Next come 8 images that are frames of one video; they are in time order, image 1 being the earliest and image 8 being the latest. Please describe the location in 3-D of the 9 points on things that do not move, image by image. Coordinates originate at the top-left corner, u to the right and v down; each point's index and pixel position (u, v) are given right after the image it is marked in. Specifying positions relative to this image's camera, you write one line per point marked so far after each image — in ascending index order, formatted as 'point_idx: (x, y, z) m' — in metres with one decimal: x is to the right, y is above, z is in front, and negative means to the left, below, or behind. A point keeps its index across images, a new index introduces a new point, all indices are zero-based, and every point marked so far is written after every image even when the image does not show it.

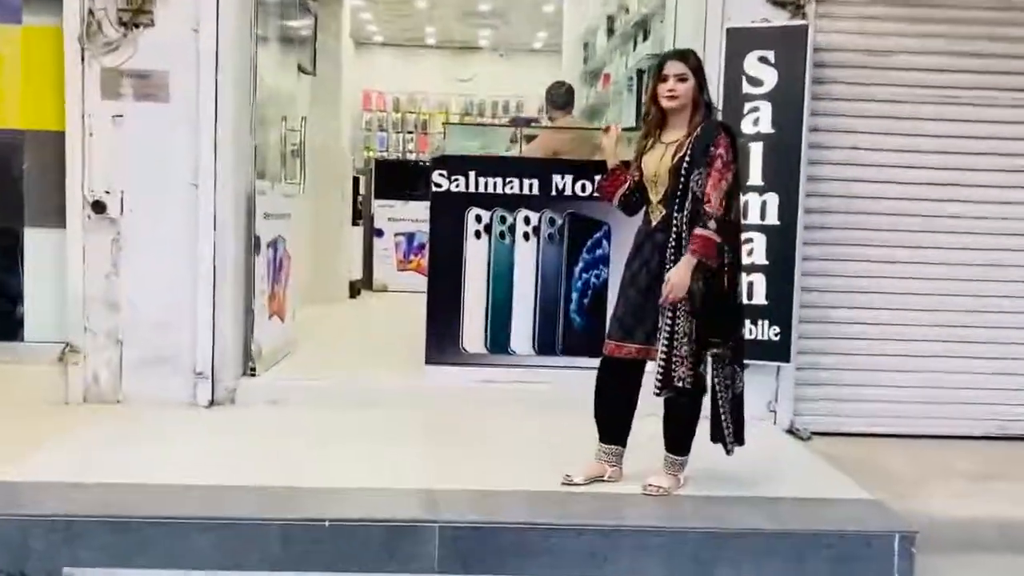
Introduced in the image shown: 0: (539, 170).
0: (+0.1, +0.4, +3.3) m
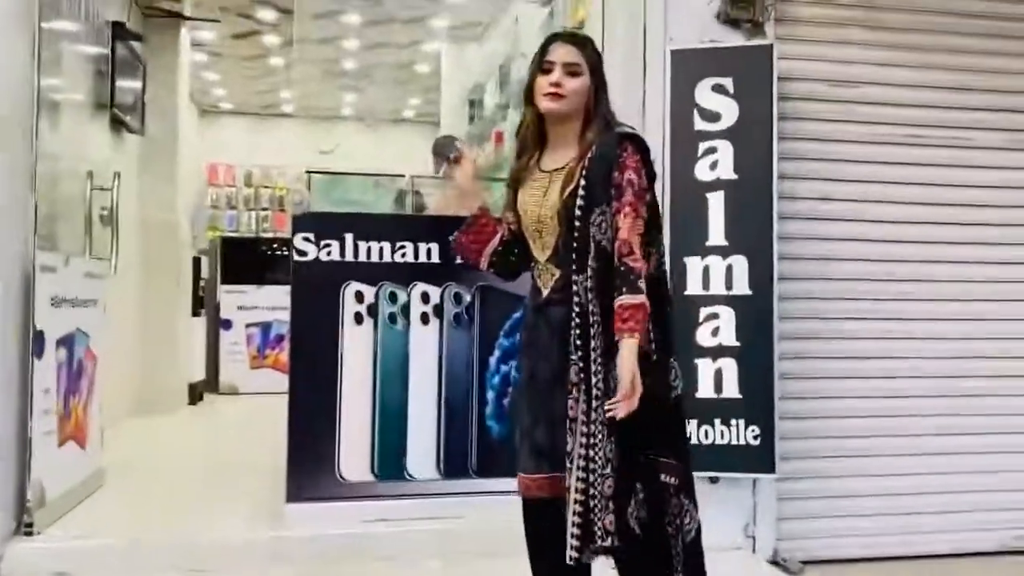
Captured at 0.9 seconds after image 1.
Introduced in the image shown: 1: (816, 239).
0: (-0.2, +0.2, +2.5) m
1: (+0.9, +0.1, +2.6) m
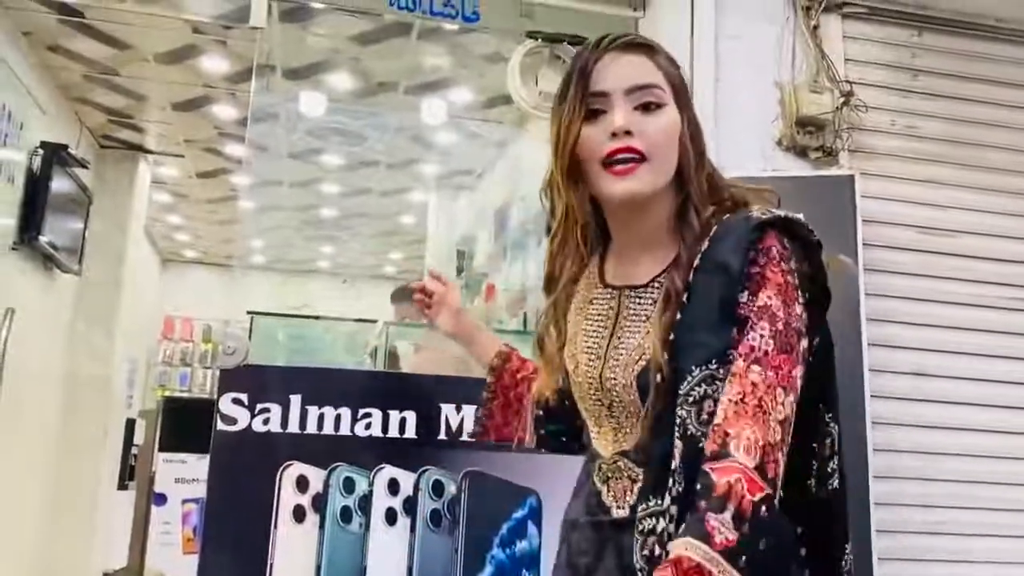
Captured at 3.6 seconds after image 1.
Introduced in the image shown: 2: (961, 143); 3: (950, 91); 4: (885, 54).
0: (-0.2, -0.2, +1.9) m
1: (+0.9, -0.3, +2.0) m
2: (+1.1, +0.4, +2.1) m
3: (+1.1, +0.5, +2.2) m
4: (+0.9, +0.6, +2.1) m
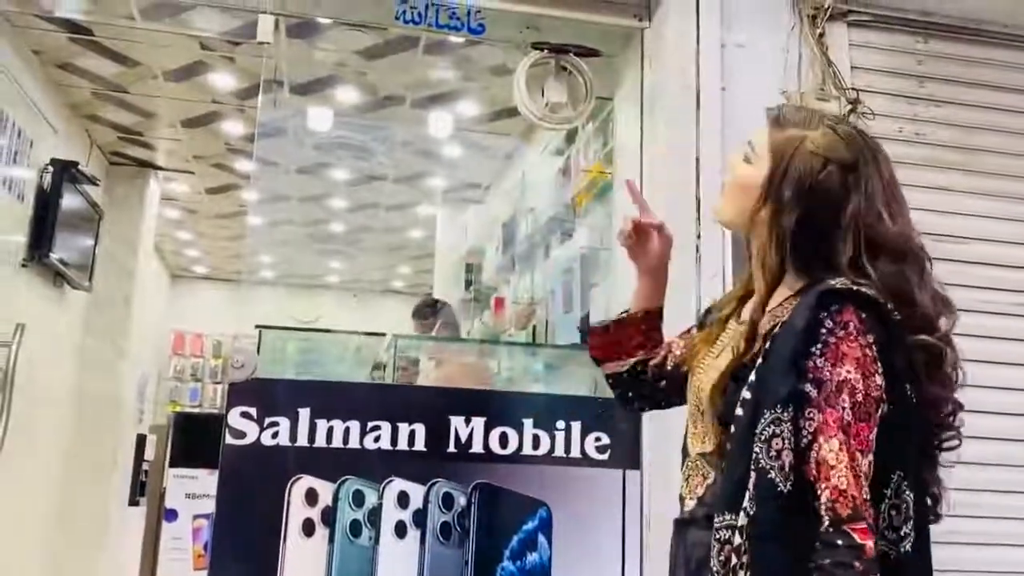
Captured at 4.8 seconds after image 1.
0: (-0.2, -0.3, +1.8) m
1: (+0.9, -0.3, +2.0) m
2: (+1.1, +0.3, +2.1) m
3: (+1.1, +0.5, +2.1) m
4: (+0.9, +0.5, +2.1) m
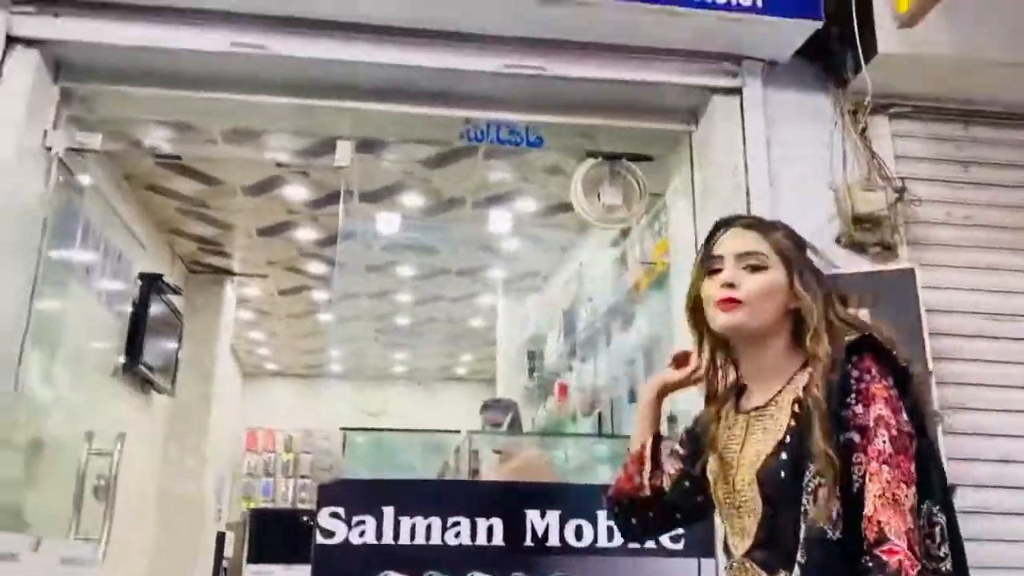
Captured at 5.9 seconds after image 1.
0: (0.0, -0.5, +1.9) m
1: (+1.1, -0.5, +2.0) m
2: (+1.3, +0.1, +2.2) m
3: (+1.2, +0.3, +2.2) m
4: (+1.1, +0.3, +2.2) m
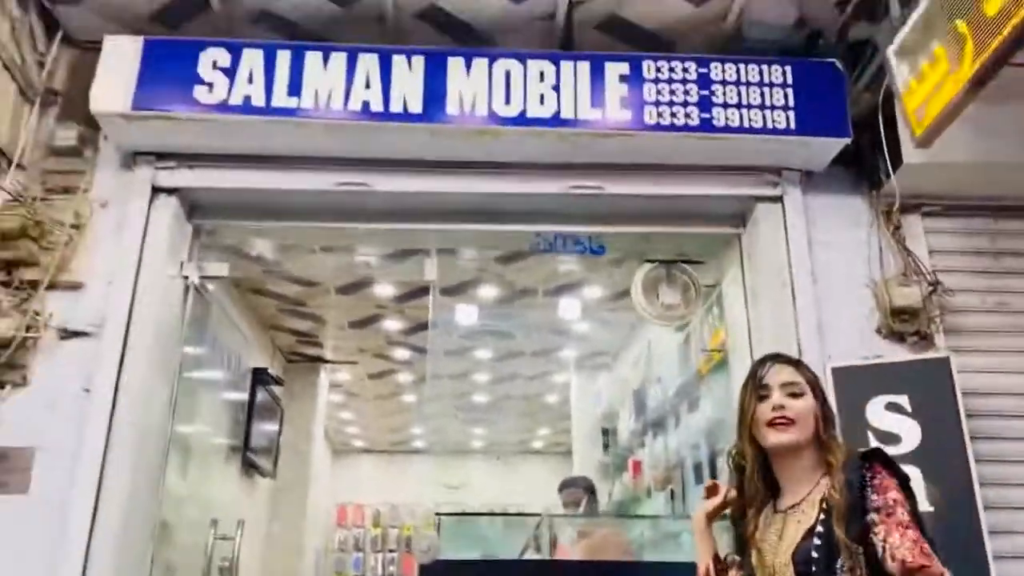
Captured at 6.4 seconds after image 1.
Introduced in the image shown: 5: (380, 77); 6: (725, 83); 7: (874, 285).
0: (+0.2, -0.7, +2.2) m
1: (+1.3, -0.7, +2.1) m
2: (+1.4, -0.1, +2.4) m
3: (+1.4, +0.1, +2.4) m
4: (+1.2, +0.1, +2.4) m
5: (-0.3, +0.5, +2.3) m
6: (+0.6, +0.5, +2.3) m
7: (+1.0, 0.0, +2.3) m
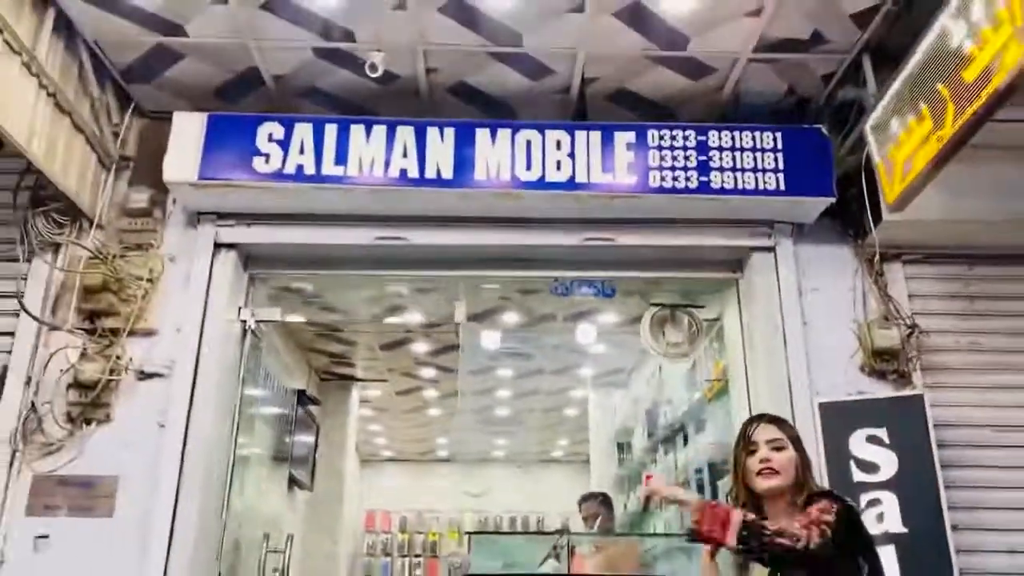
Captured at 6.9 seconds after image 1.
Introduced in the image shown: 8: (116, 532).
0: (+0.2, -0.8, +2.4) m
1: (+1.3, -0.8, +2.4) m
2: (+1.5, -0.2, +2.6) m
3: (+1.5, -0.1, +2.7) m
4: (+1.3, 0.0, +2.7) m
5: (-0.3, +0.4, +2.6) m
6: (+0.6, +0.4, +2.6) m
7: (+1.0, -0.1, +2.6) m
8: (-1.1, -0.7, +2.4) m
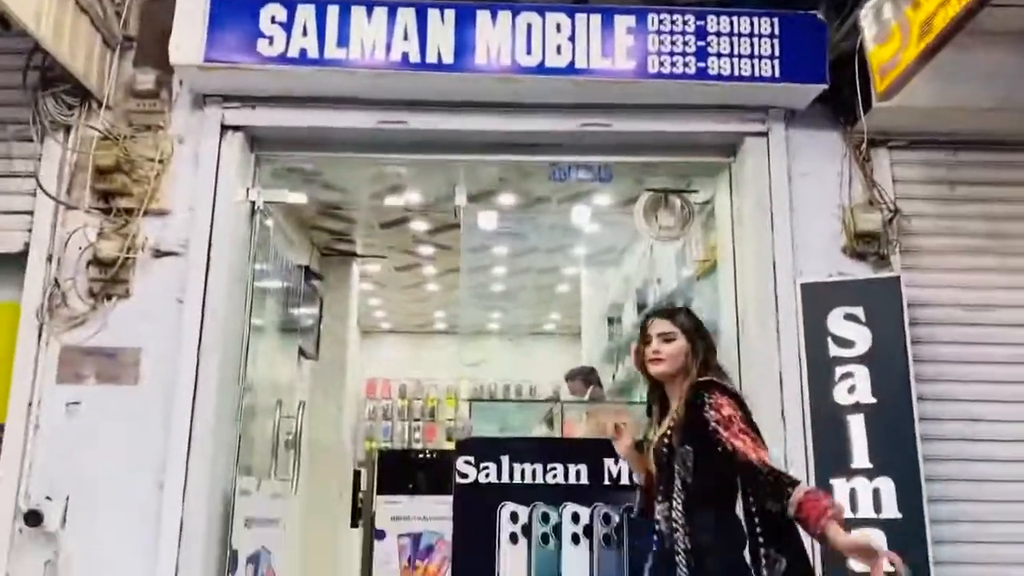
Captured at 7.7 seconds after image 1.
0: (+0.2, -0.5, +2.7) m
1: (+1.3, -0.5, +2.6) m
2: (+1.5, +0.2, +2.7) m
3: (+1.5, +0.3, +2.8) m
4: (+1.3, +0.4, +2.8) m
5: (-0.3, +0.8, +2.6) m
6: (+0.6, +0.8, +2.6) m
7: (+1.0, +0.2, +2.7) m
8: (-1.1, -0.3, +2.6) m
